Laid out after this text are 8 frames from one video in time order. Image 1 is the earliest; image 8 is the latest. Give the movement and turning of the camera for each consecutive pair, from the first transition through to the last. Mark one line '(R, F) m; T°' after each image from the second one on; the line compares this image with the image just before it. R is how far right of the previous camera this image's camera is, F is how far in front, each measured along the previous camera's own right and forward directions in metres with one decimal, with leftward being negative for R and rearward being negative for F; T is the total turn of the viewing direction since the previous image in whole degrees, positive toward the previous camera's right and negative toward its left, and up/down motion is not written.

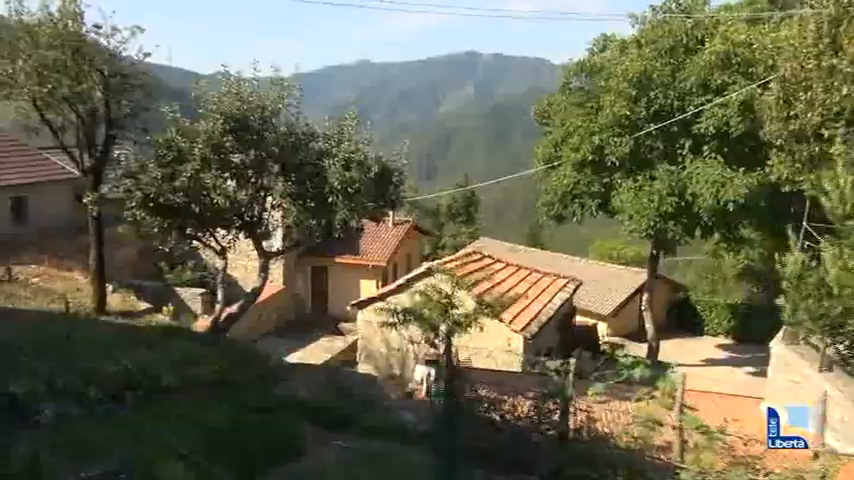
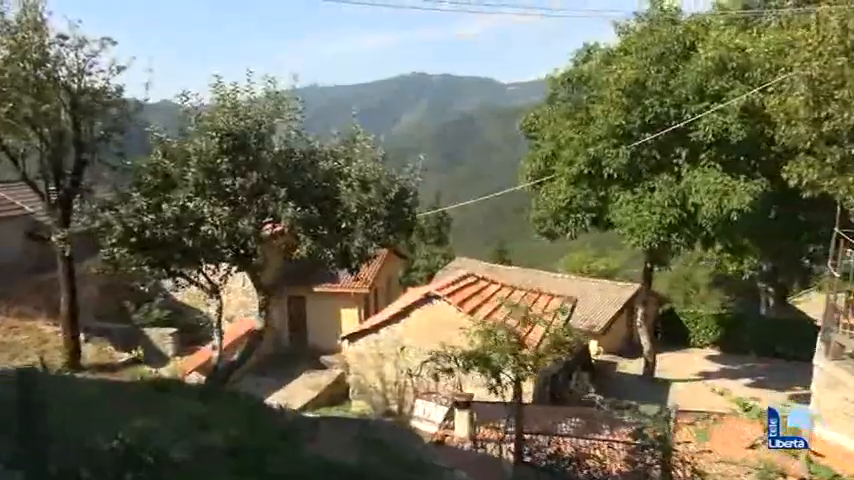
(-1.1, +1.3) m; +4°
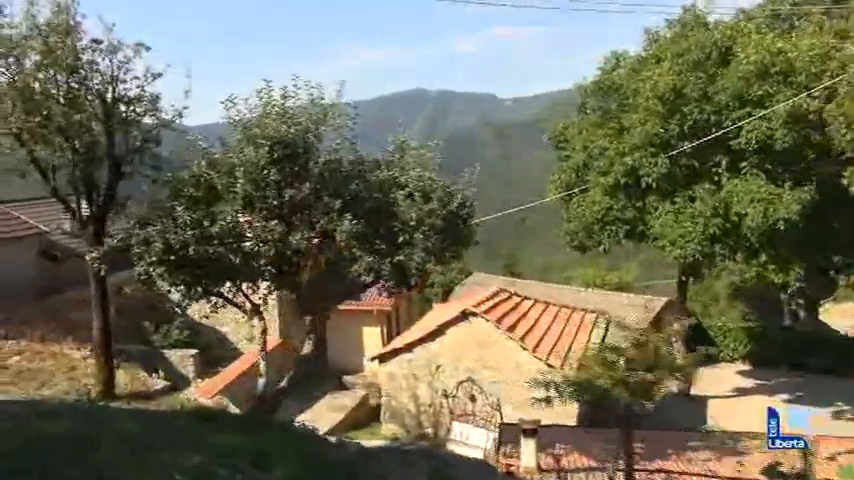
(-0.9, +0.7) m; 0°
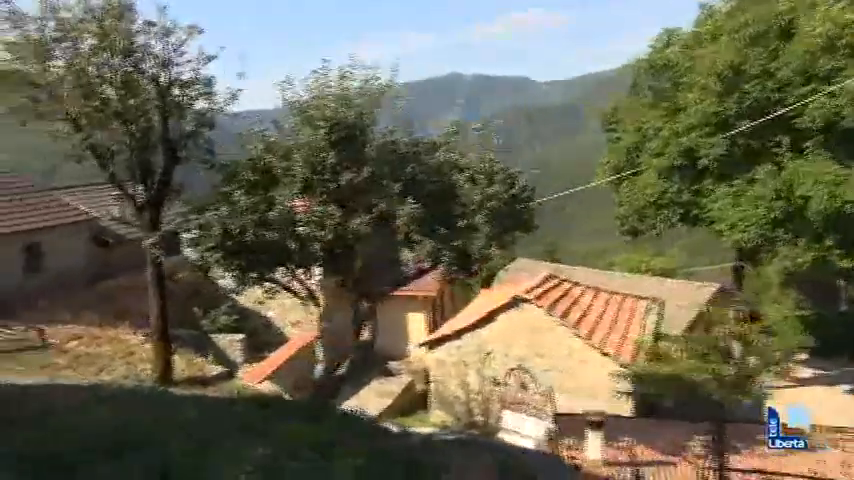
(-0.3, +0.3) m; -3°
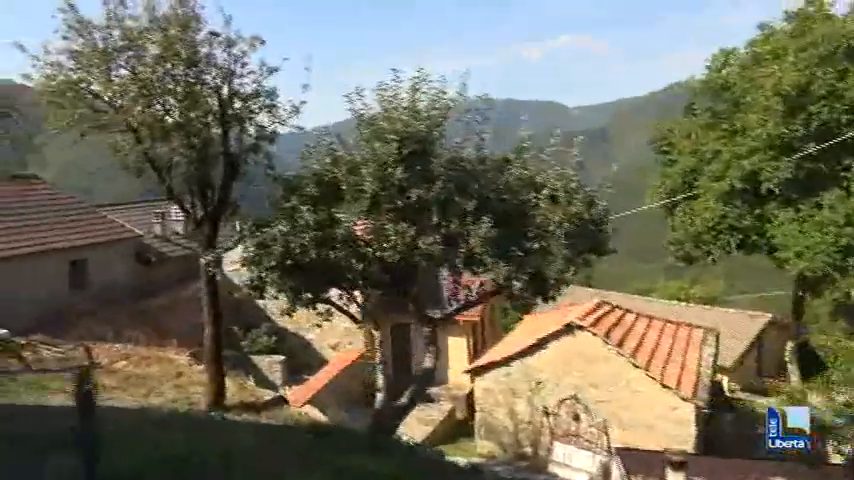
(-0.6, +0.5) m; -2°
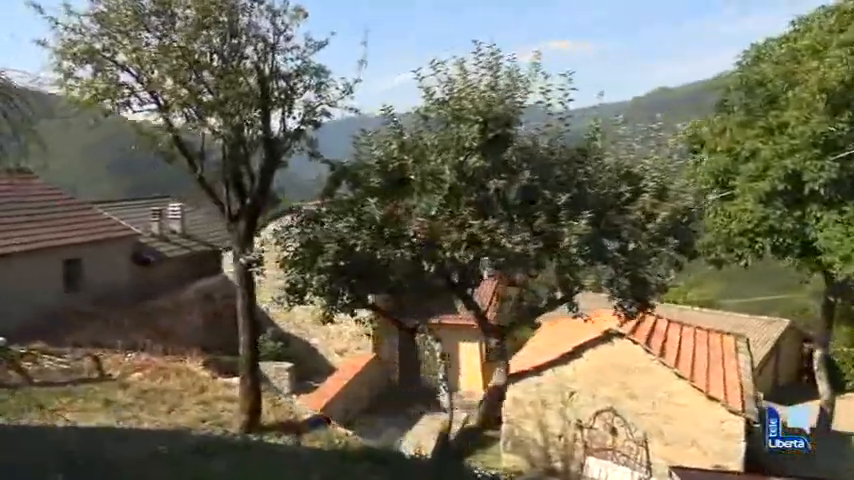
(-1.0, +1.1) m; +1°
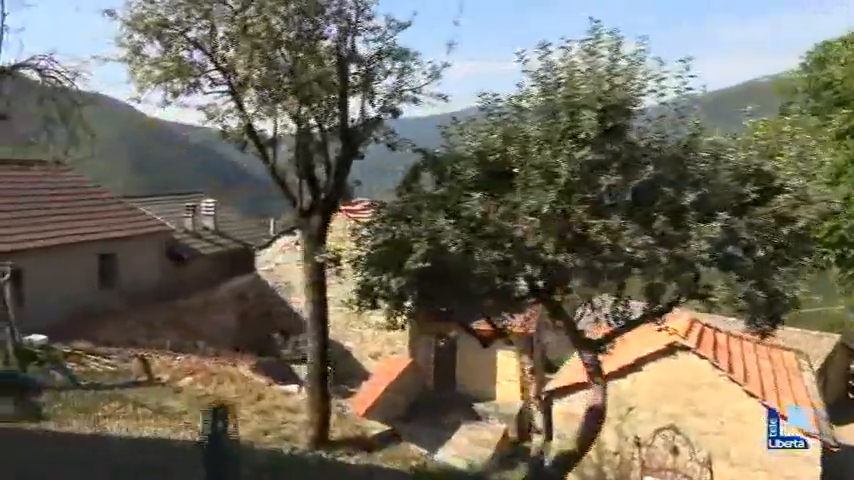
(-0.8, +0.7) m; -1°
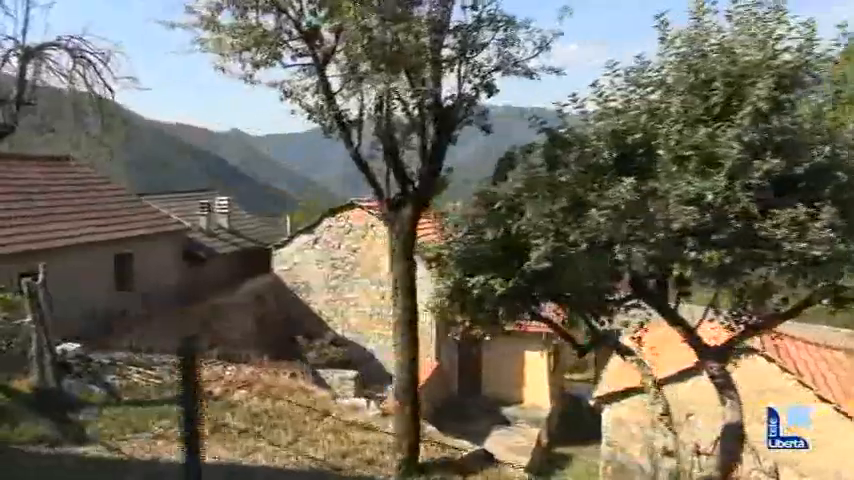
(-1.1, +0.9) m; +1°
